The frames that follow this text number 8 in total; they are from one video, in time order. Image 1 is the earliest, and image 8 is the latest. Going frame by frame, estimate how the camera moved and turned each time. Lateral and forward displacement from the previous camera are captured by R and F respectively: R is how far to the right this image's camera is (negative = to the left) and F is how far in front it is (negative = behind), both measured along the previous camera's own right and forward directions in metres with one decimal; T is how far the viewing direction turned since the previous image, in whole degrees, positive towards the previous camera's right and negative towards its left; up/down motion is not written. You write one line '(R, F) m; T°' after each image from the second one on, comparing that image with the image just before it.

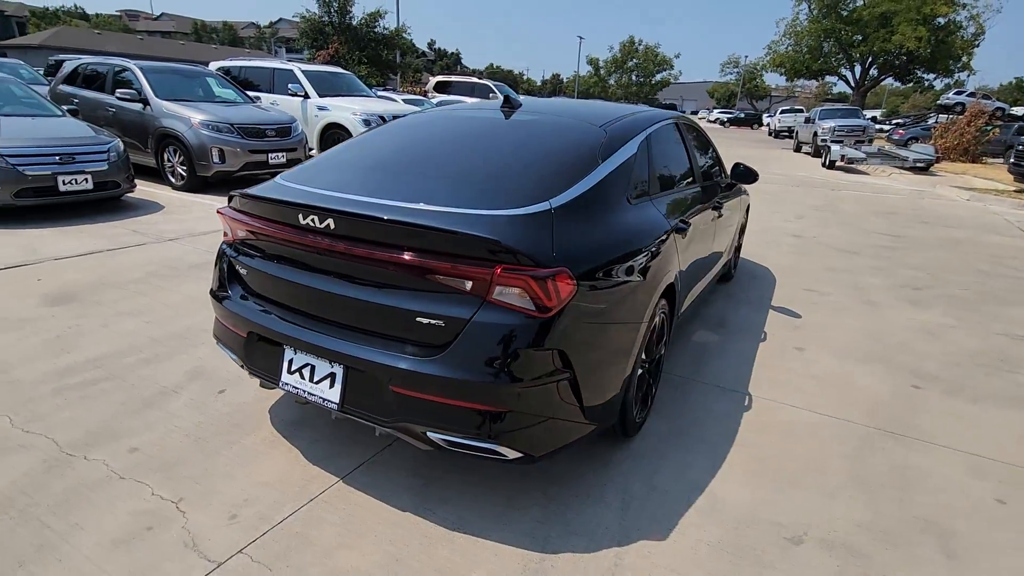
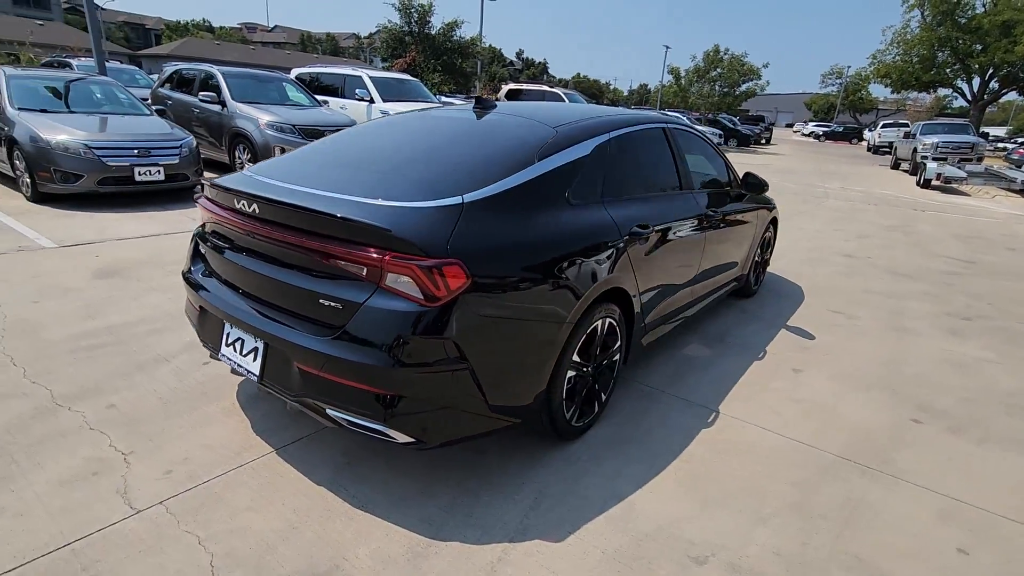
(+0.7, 0.0) m; -8°
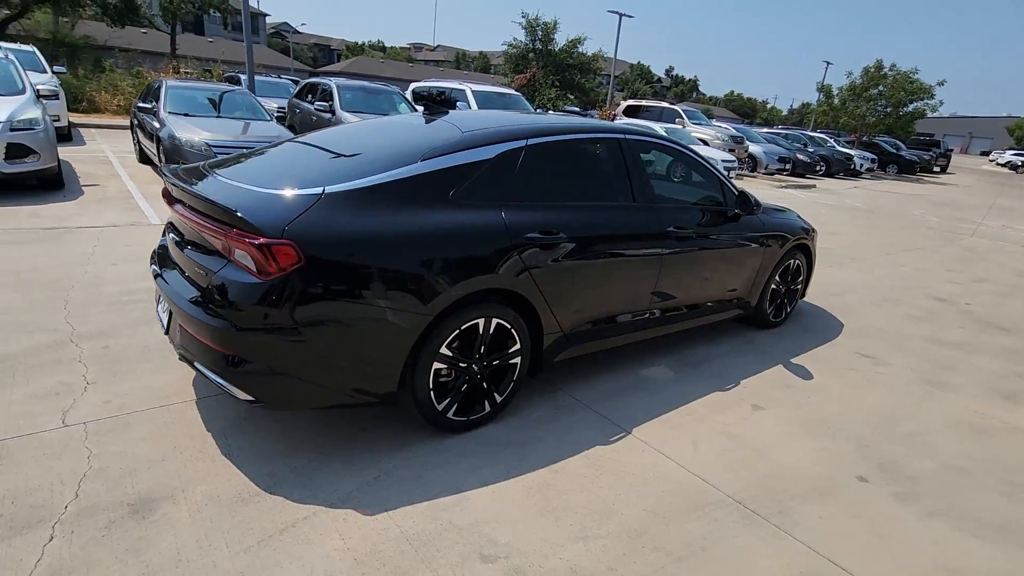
(+1.2, 0.0) m; -14°
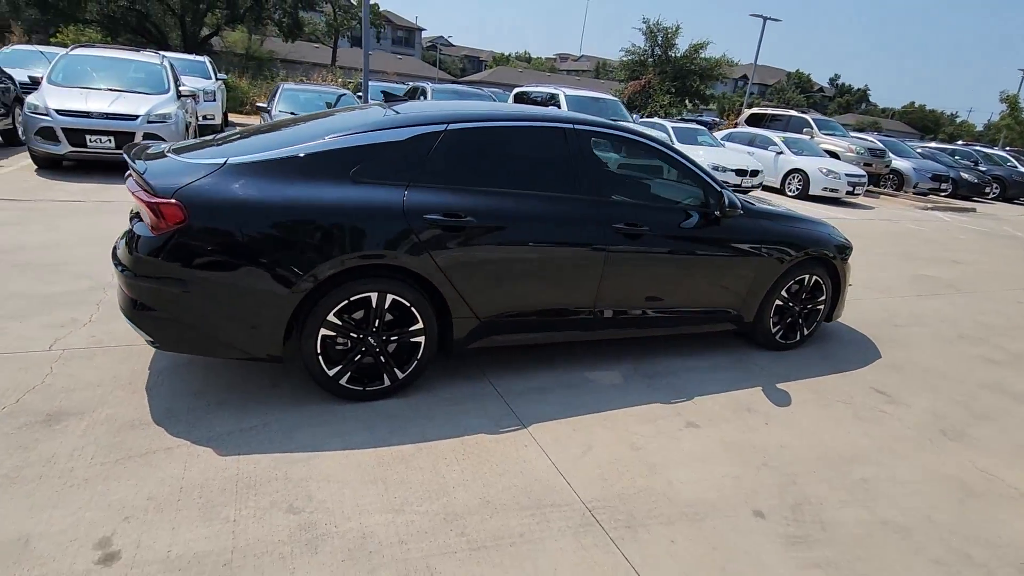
(+1.2, +0.1) m; -13°
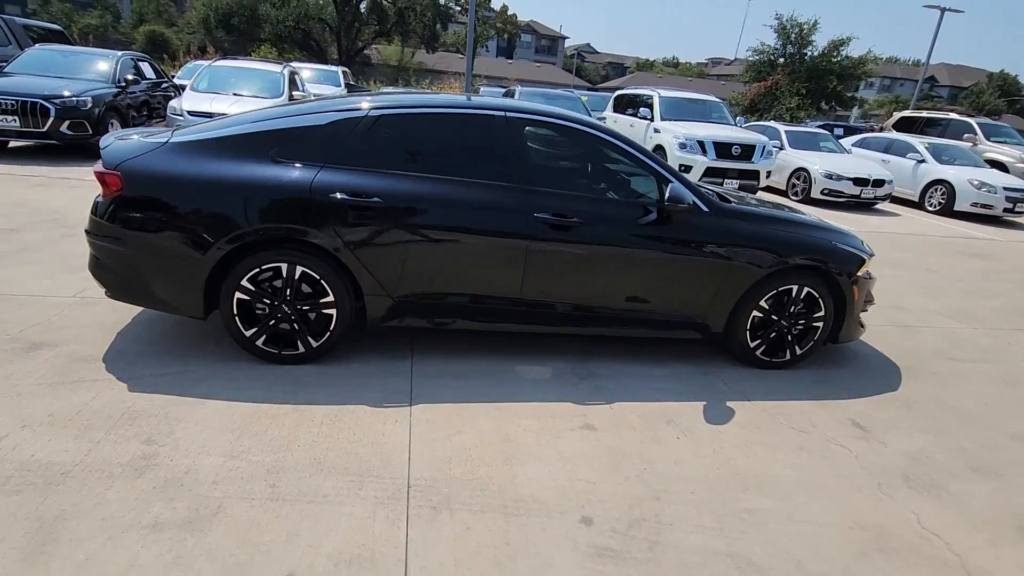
(+1.3, +0.2) m; -14°
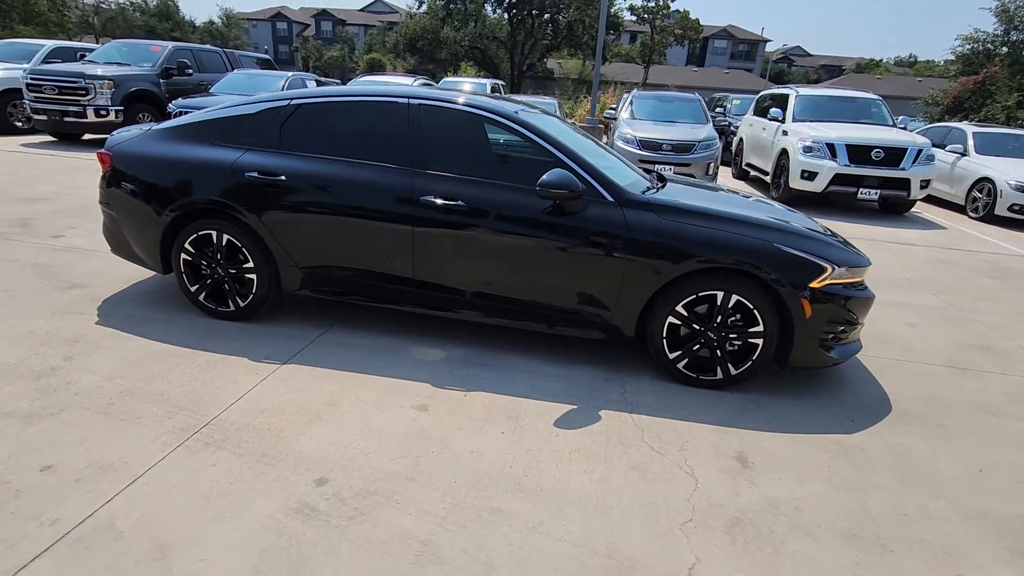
(+1.8, +0.3) m; -18°
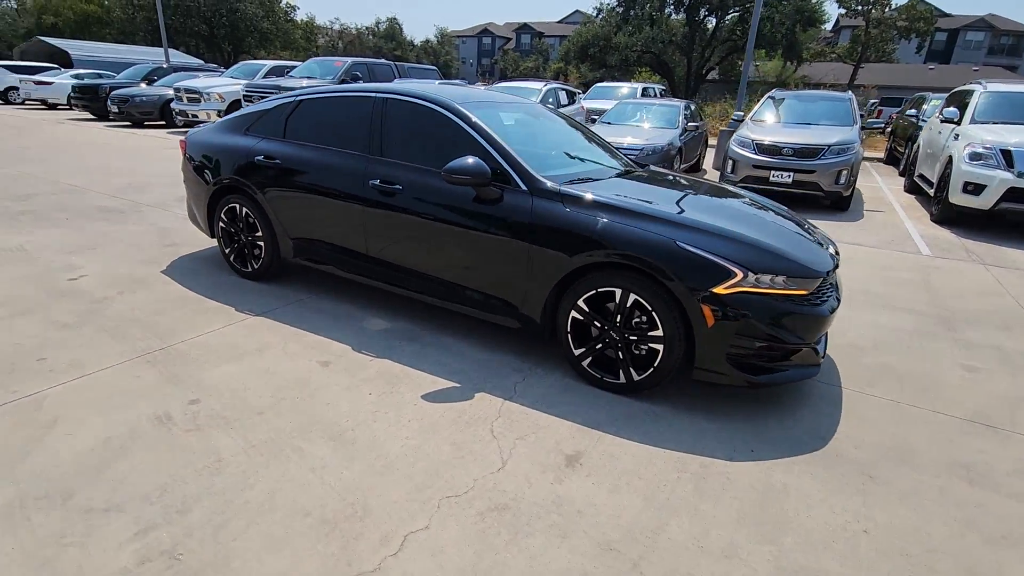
(+1.7, +0.1) m; -18°
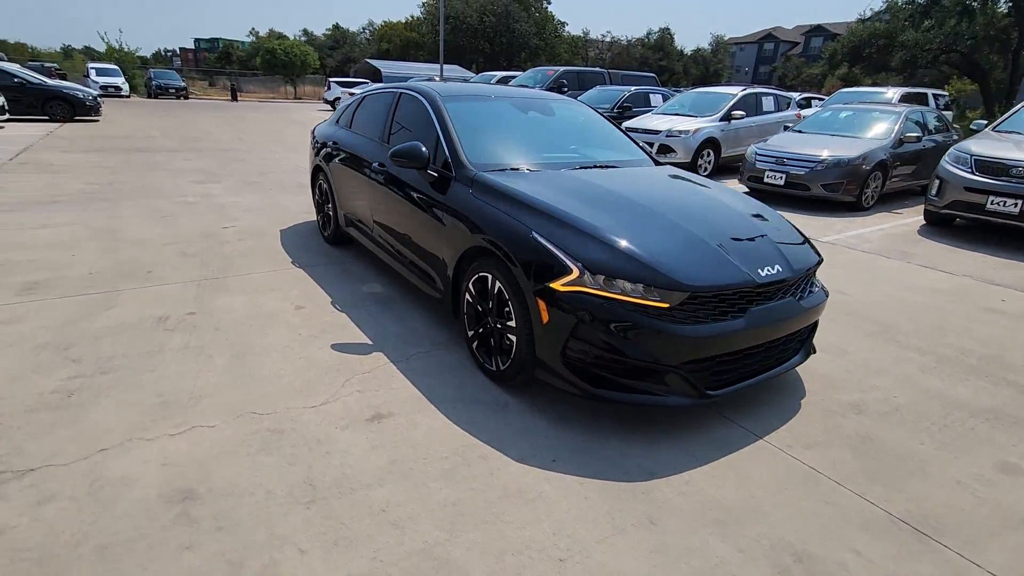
(+2.1, +0.3) m; -25°
